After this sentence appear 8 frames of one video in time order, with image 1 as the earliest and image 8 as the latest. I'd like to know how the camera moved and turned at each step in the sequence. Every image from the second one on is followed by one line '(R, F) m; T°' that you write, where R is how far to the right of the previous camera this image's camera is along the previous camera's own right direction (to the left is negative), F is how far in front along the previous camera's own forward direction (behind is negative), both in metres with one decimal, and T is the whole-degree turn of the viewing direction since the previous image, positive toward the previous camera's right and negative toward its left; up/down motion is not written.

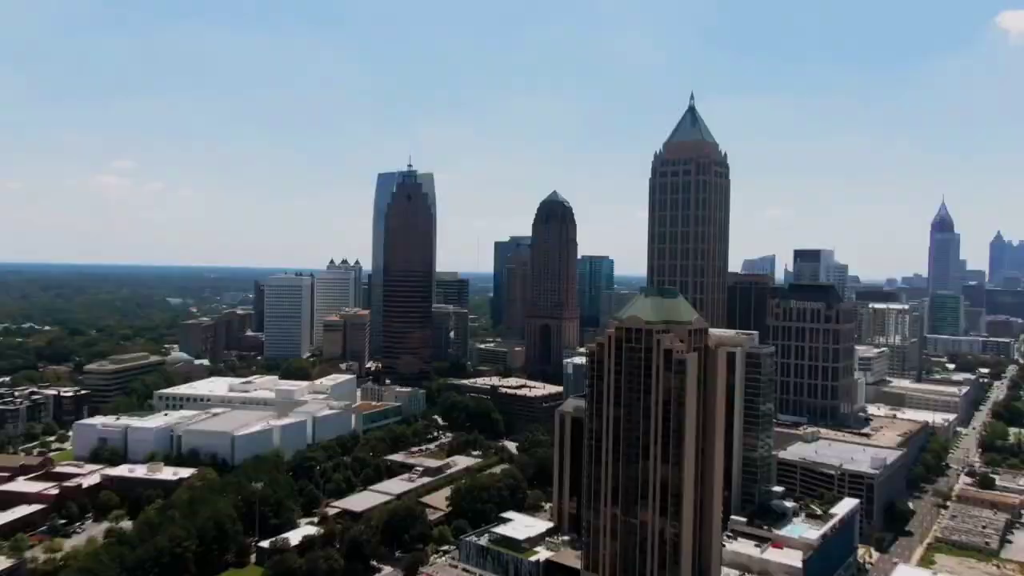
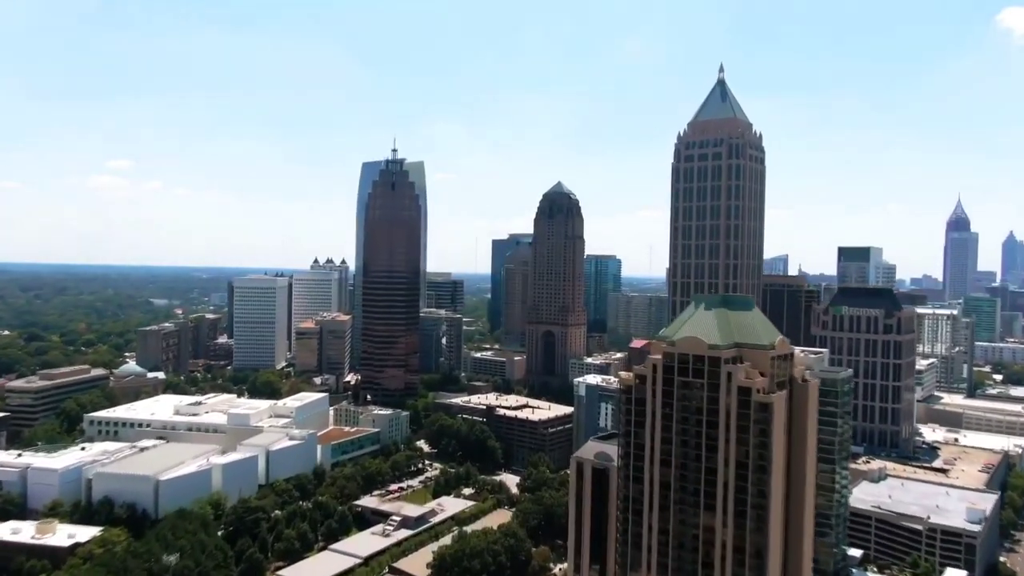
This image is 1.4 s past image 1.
(-0.2, +18.8) m; 0°
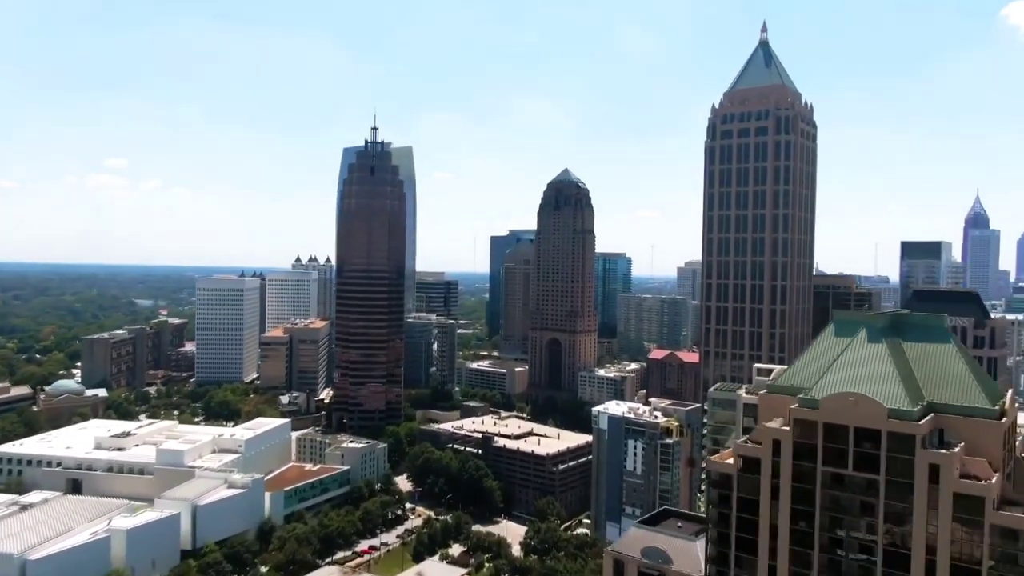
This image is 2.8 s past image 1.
(-0.2, +19.1) m; 0°
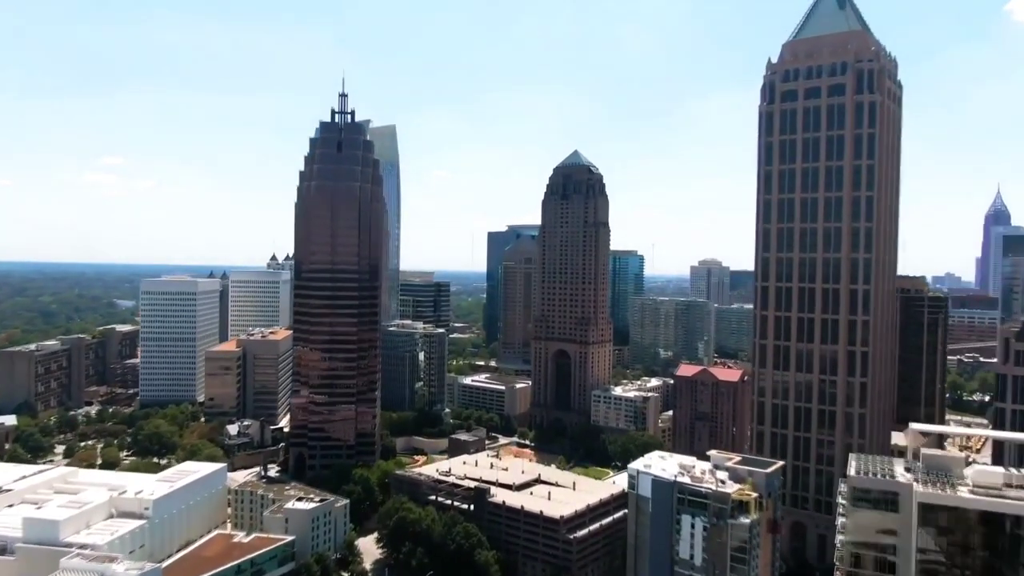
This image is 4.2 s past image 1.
(-0.3, +20.6) m; 0°
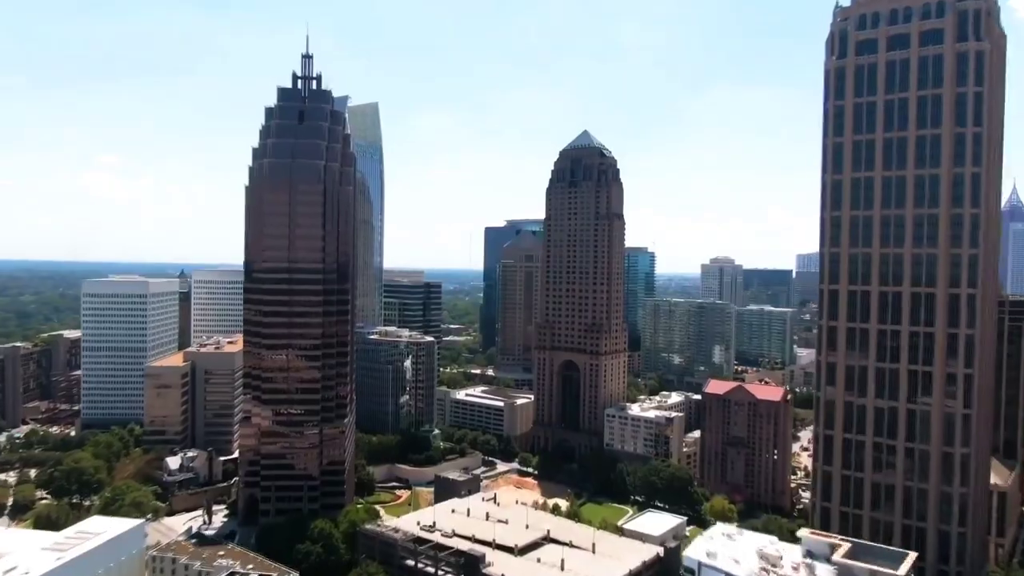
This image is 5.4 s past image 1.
(-0.2, +15.6) m; 0°
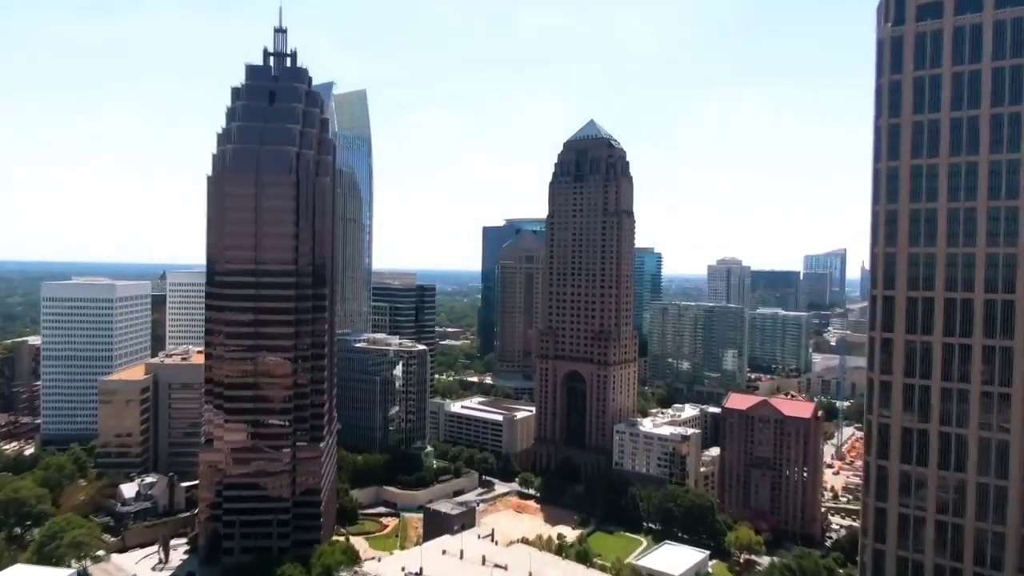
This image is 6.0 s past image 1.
(-0.1, +8.5) m; 0°
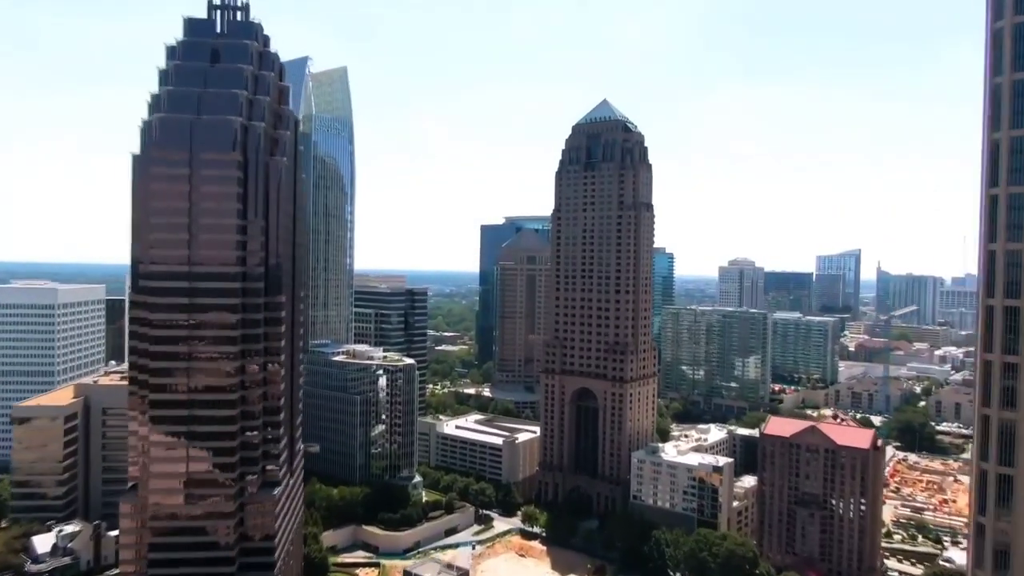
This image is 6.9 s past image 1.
(-0.2, +12.1) m; 0°
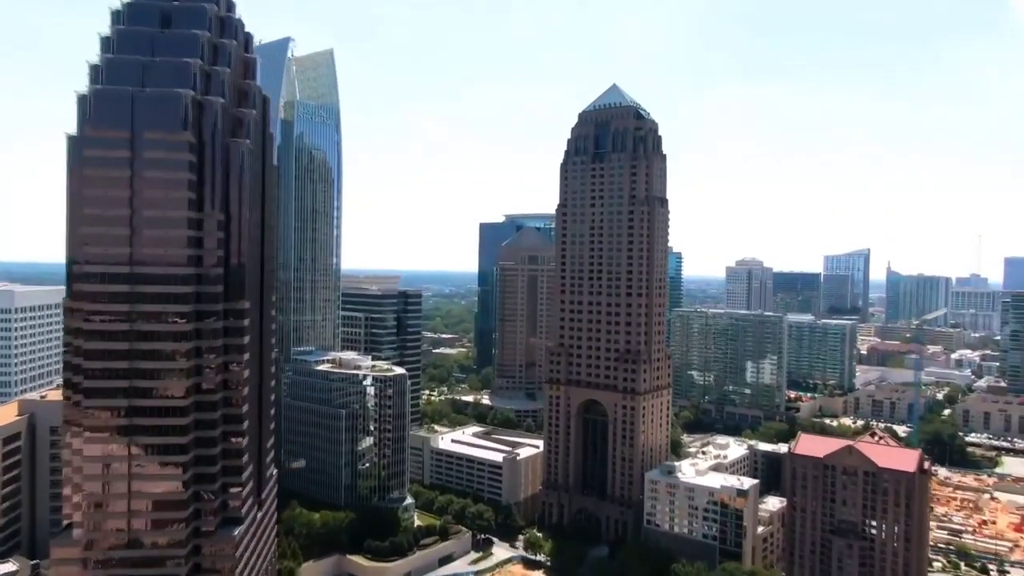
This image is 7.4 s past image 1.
(-0.1, +7.1) m; 0°
